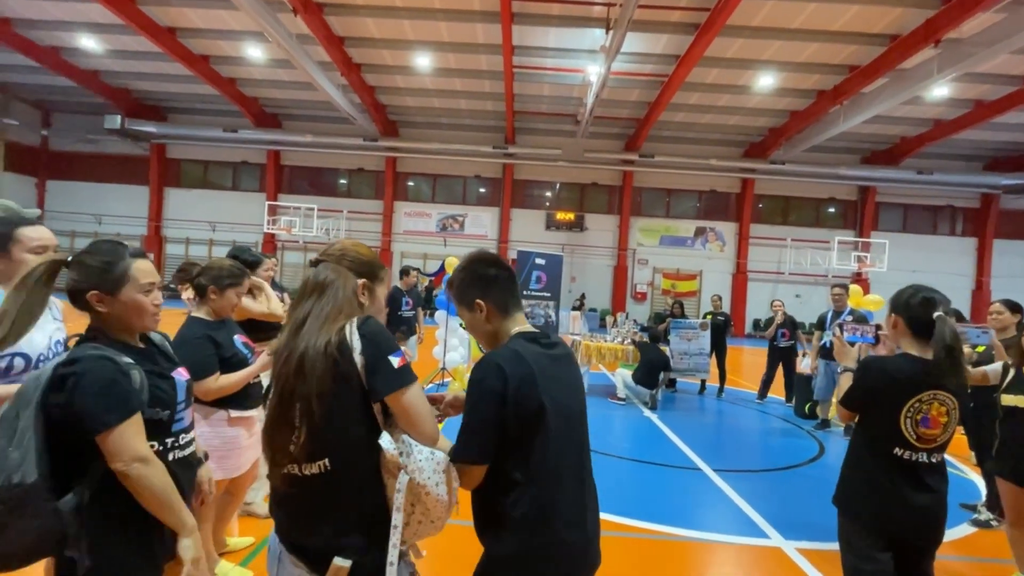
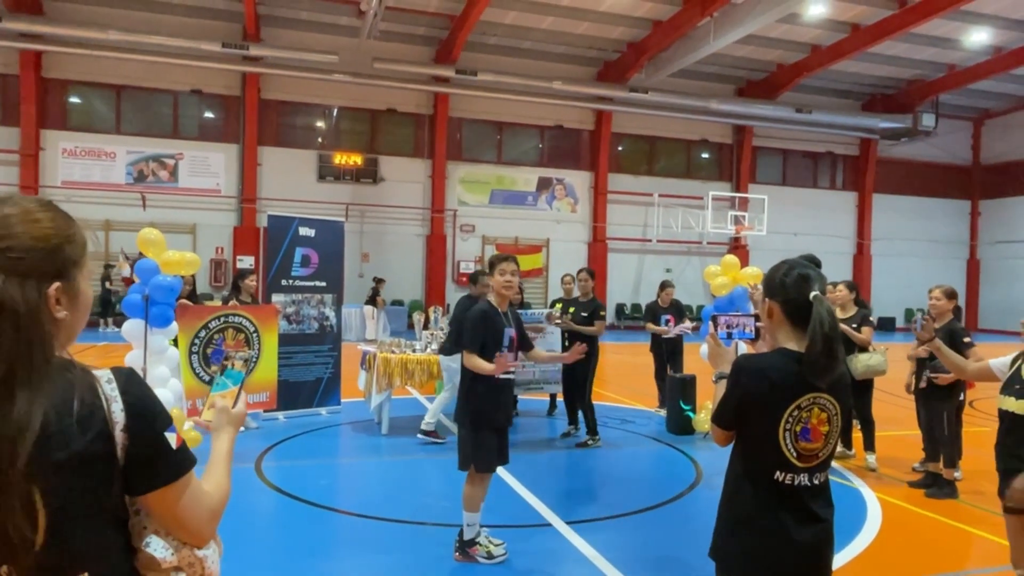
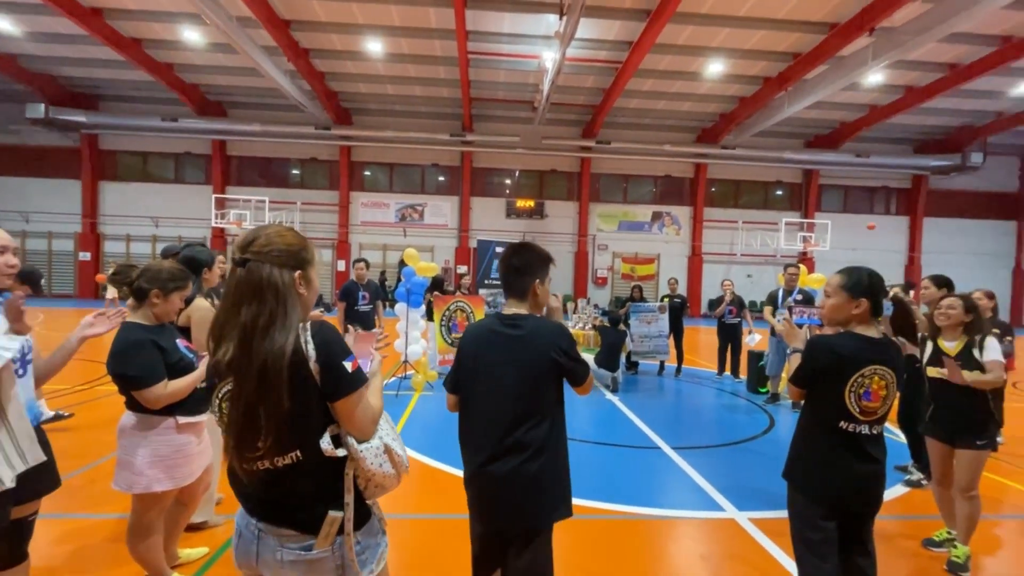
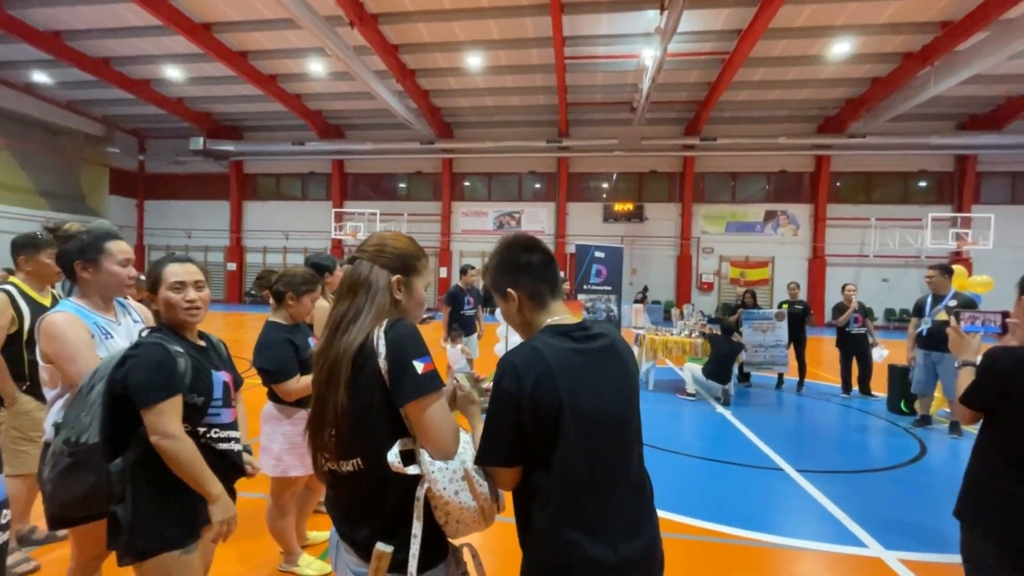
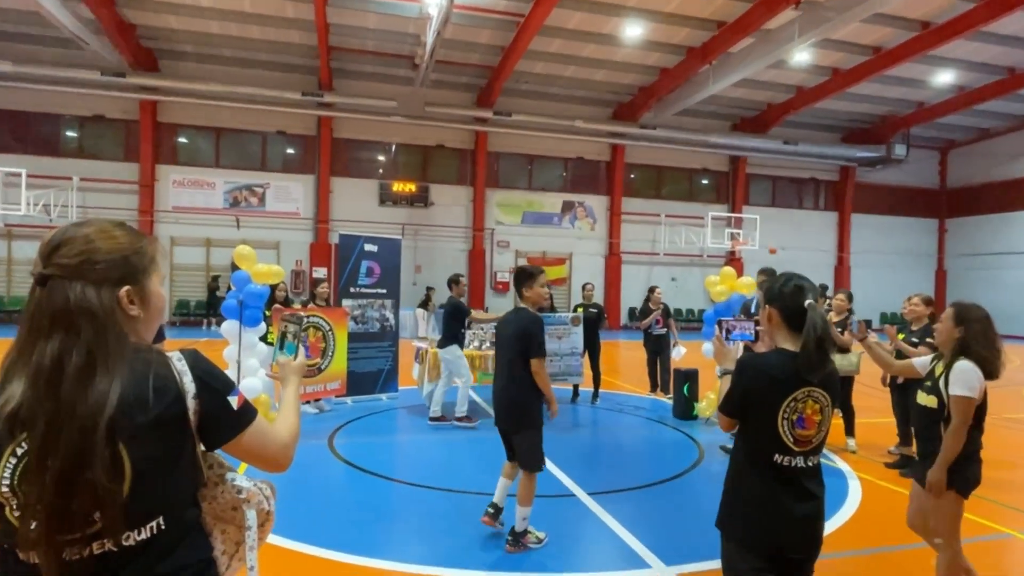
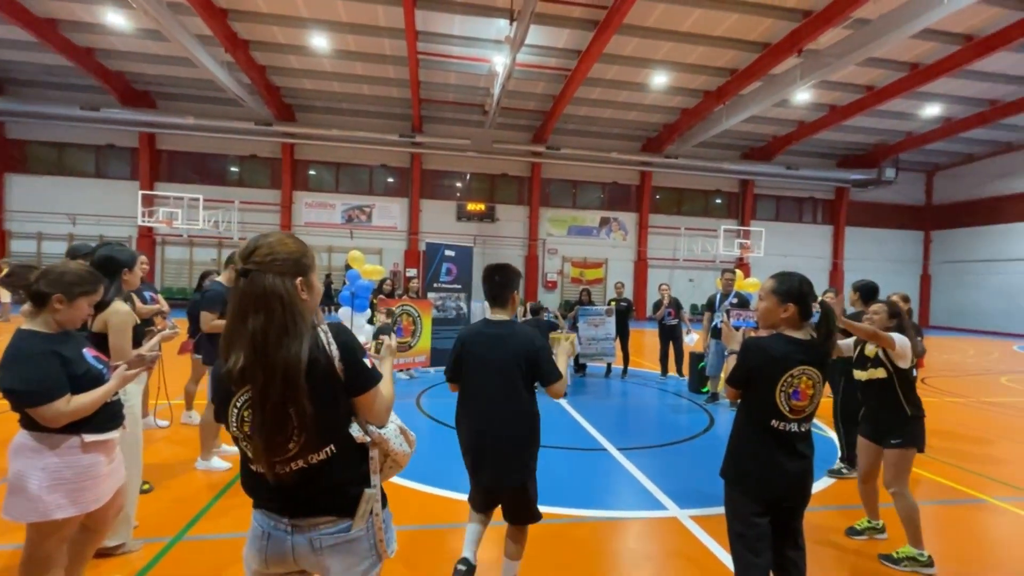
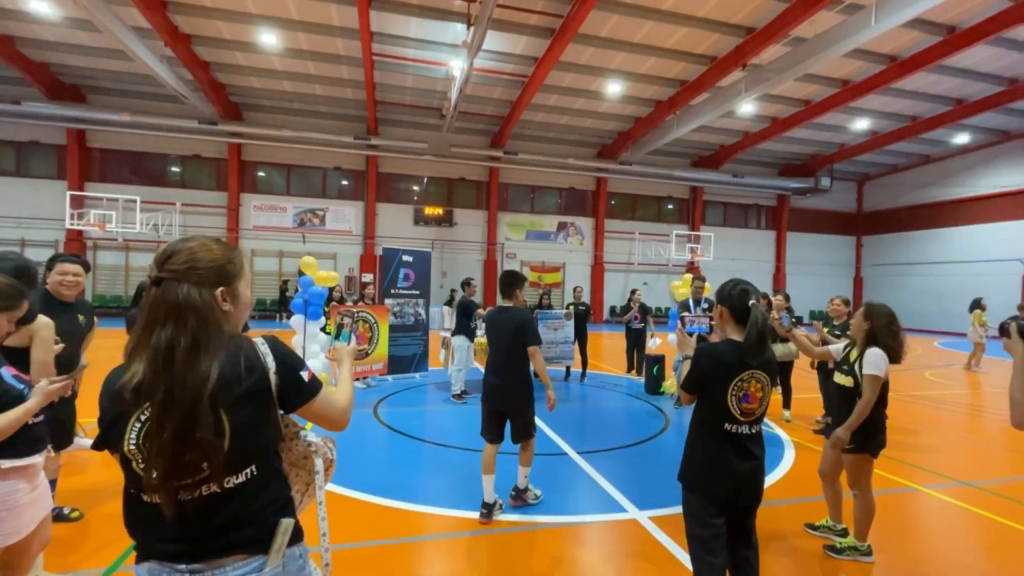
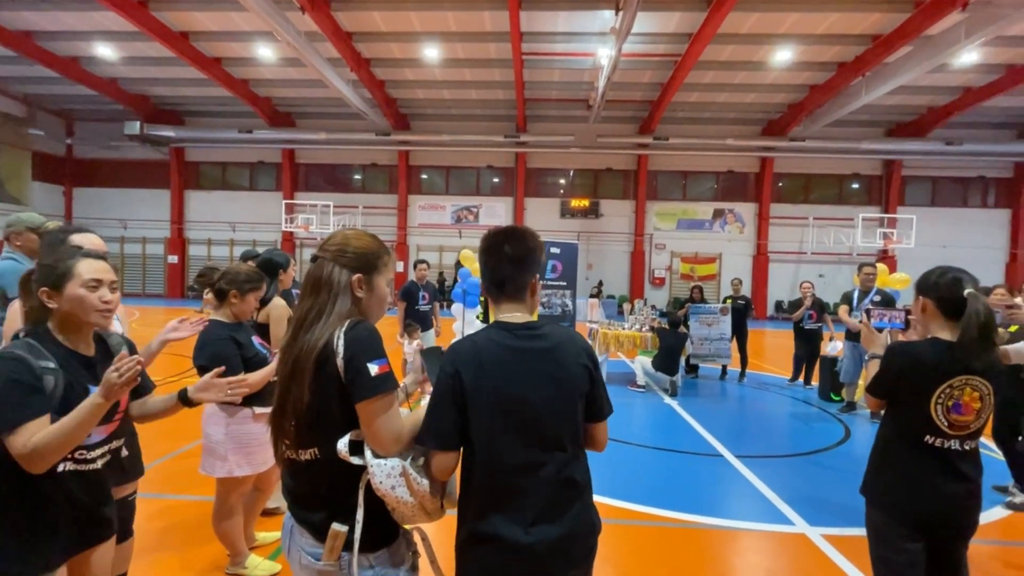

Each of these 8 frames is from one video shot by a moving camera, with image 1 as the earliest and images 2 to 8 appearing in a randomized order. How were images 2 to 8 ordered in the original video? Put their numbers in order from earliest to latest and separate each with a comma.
4, 8, 3, 6, 7, 5, 2
